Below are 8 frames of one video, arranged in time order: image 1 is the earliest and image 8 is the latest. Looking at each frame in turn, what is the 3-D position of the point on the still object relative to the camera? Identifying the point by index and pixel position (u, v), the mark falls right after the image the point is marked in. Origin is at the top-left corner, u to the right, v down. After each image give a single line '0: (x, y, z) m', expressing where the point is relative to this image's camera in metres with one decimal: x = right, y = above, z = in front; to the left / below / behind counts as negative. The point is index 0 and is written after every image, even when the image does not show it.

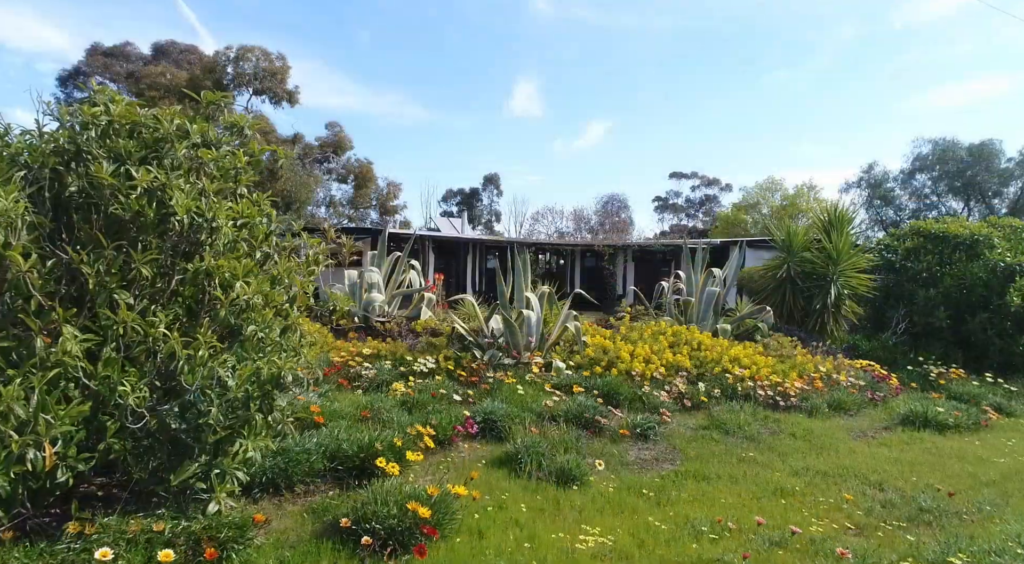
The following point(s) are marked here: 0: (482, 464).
0: (-0.2, -1.1, +3.8) m
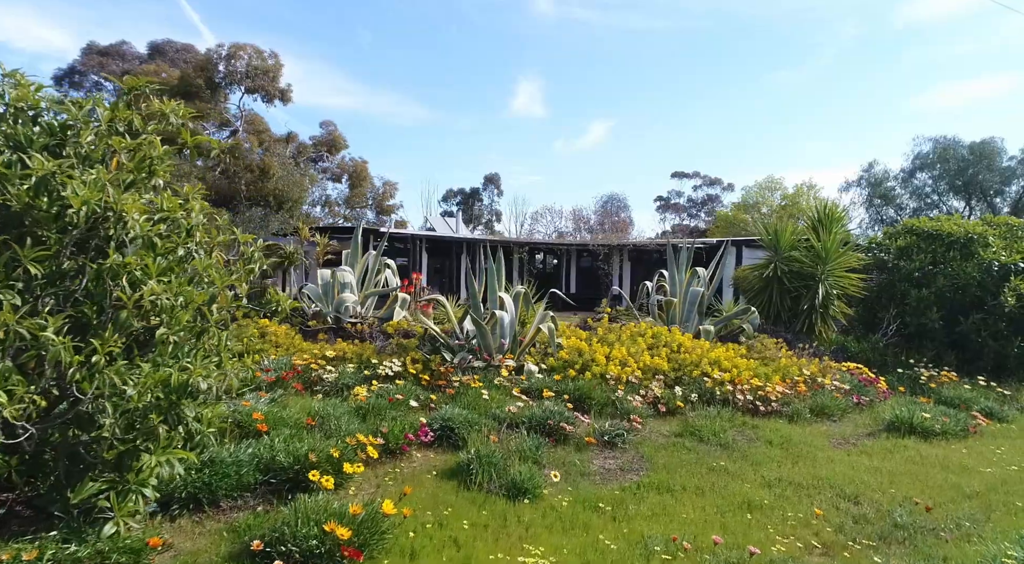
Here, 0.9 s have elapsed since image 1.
0: (-0.4, -1.1, +3.6) m
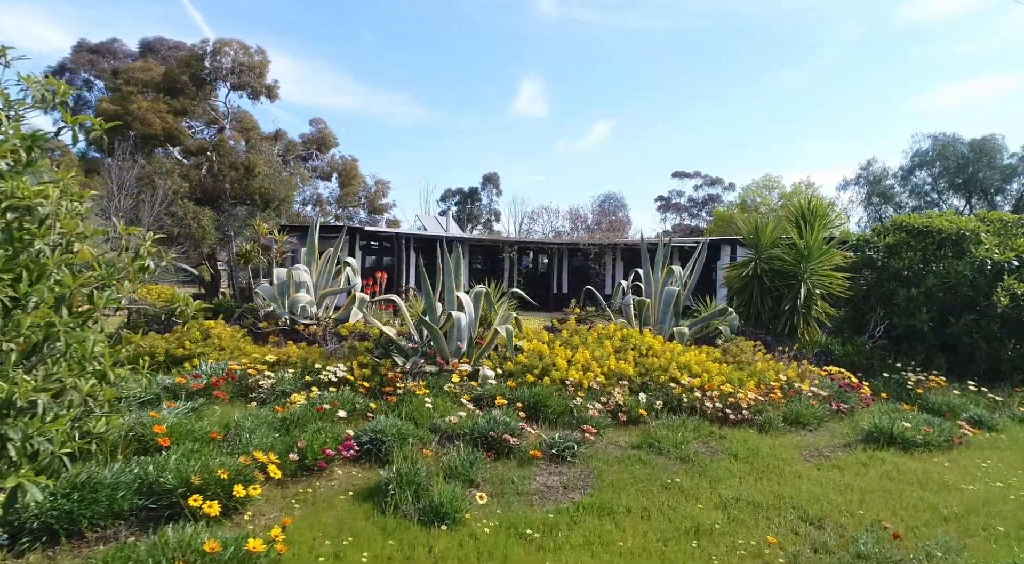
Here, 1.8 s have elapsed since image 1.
0: (-0.8, -1.0, +3.2) m
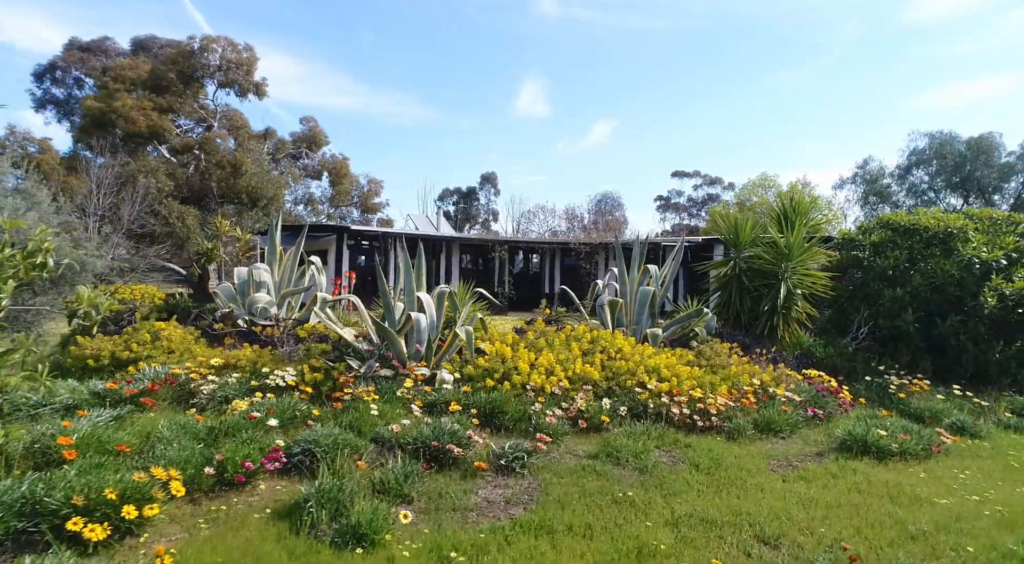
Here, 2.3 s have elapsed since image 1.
0: (-1.1, -1.0, +3.0) m
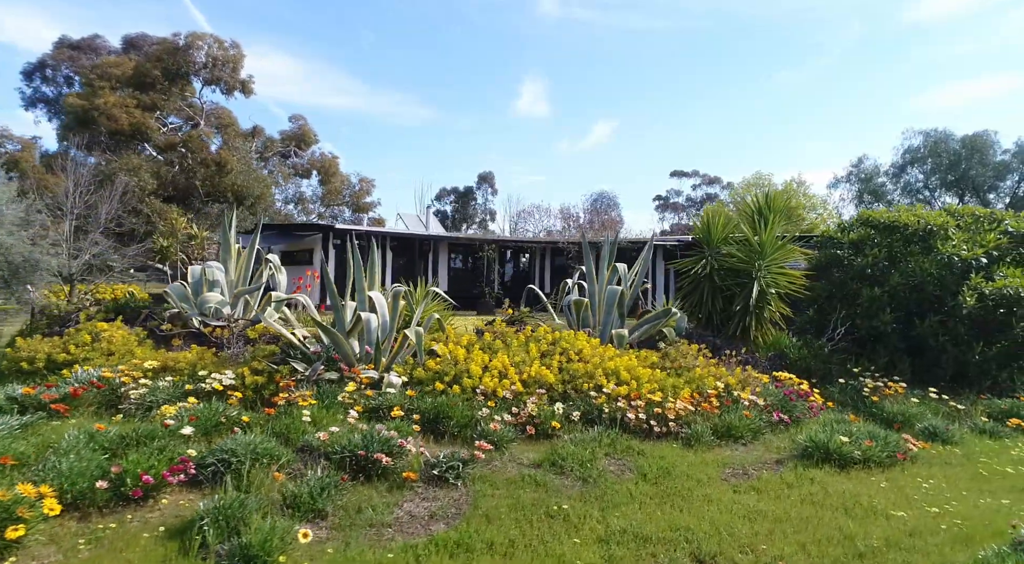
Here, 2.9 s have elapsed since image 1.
0: (-1.5, -1.0, +2.7) m
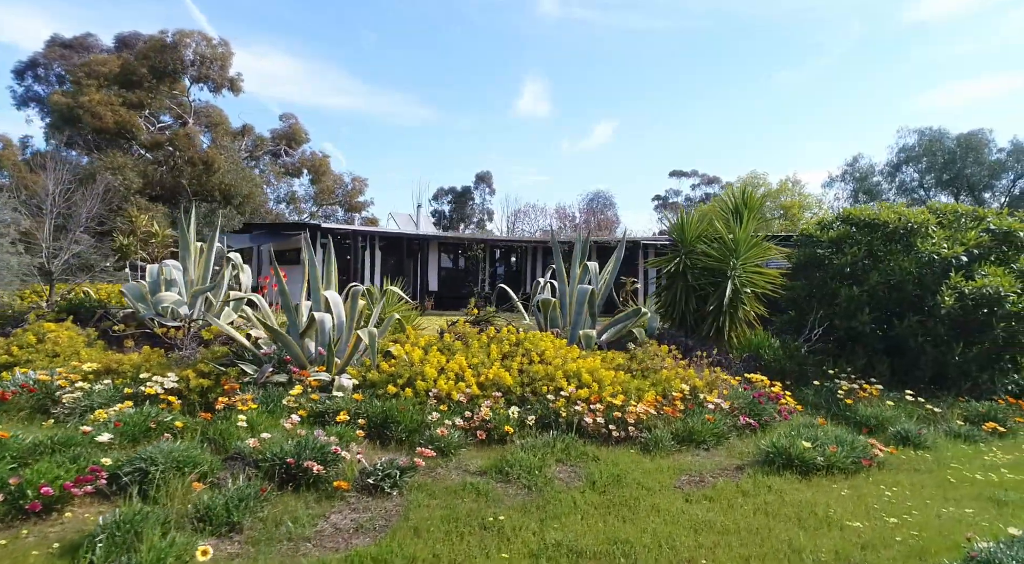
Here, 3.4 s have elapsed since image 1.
0: (-1.8, -1.0, +2.6) m
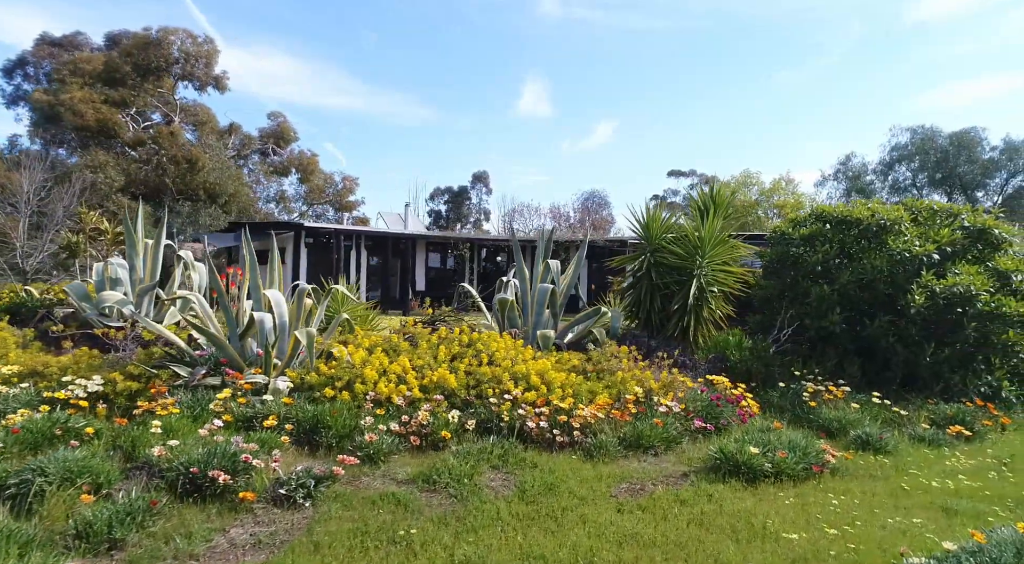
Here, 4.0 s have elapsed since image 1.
0: (-2.2, -1.0, +2.4) m
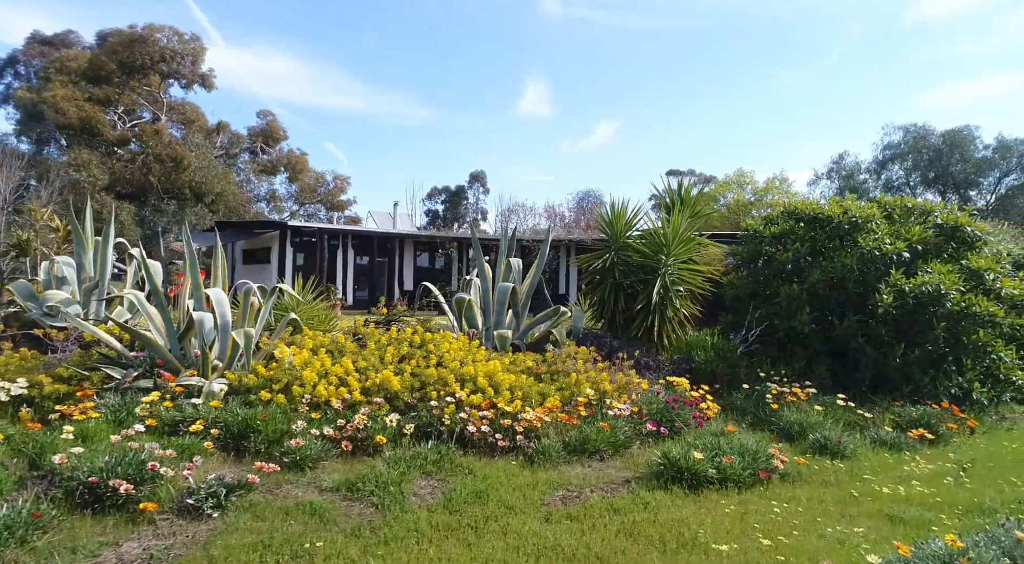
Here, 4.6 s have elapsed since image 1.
0: (-2.5, -1.0, +2.2) m
